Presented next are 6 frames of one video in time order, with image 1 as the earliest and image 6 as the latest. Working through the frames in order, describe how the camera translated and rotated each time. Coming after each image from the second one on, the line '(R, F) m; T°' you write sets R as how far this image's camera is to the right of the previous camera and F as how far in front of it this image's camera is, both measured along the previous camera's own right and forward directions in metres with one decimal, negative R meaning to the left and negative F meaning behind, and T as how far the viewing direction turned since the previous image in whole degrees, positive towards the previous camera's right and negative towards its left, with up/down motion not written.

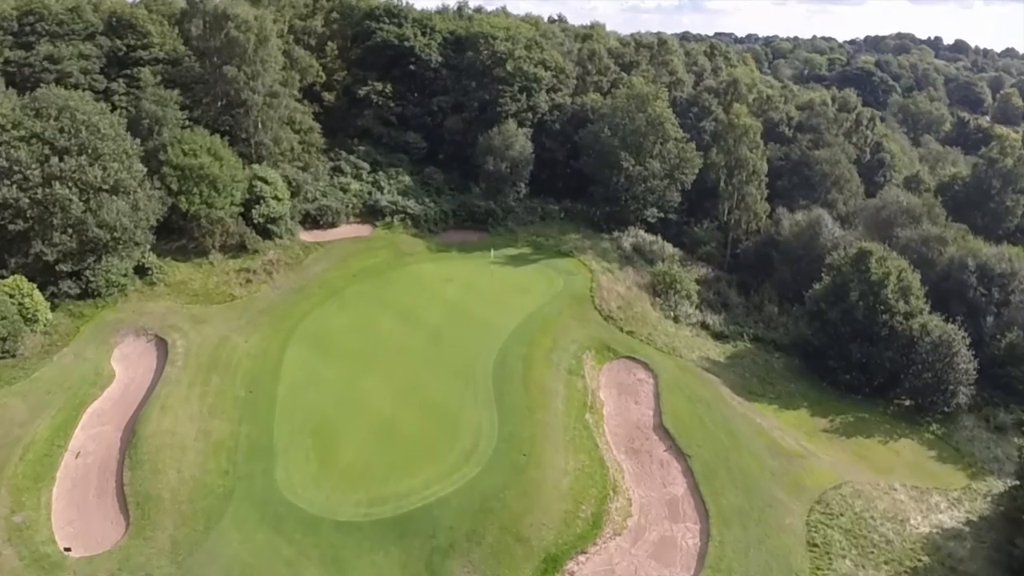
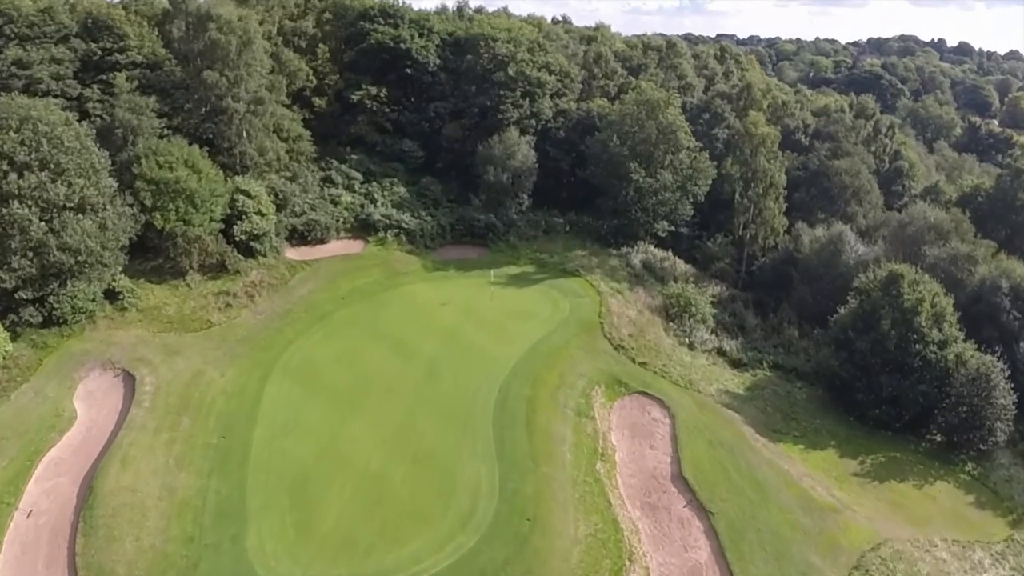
(-0.1, +3.1) m; 0°
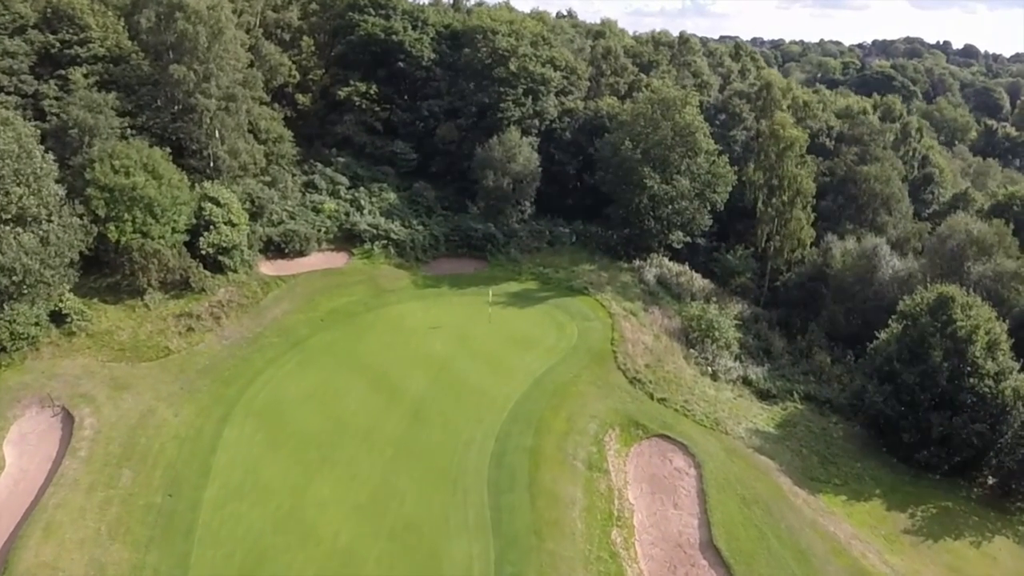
(0.0, +4.3) m; 0°
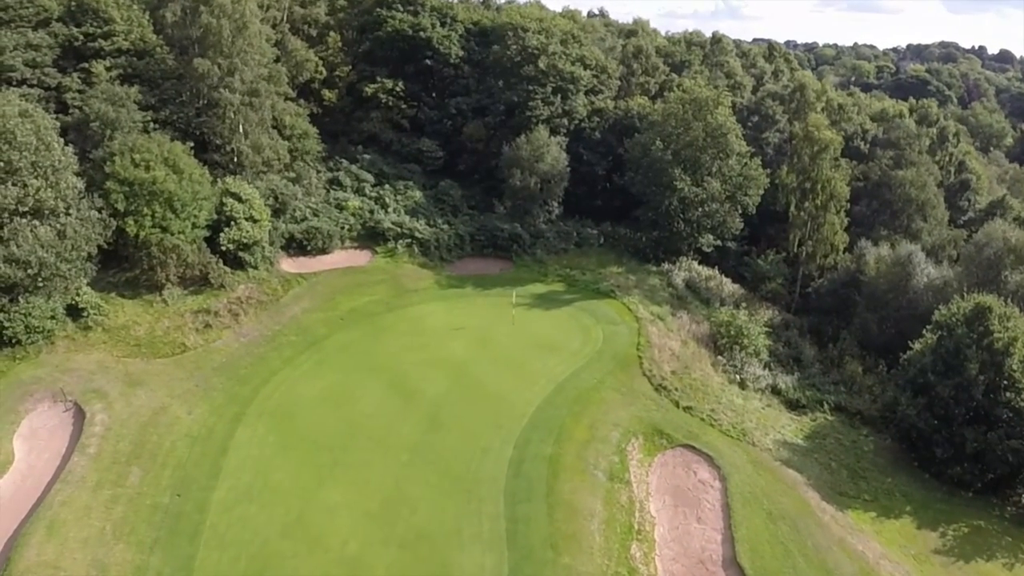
(+0.2, +0.8) m; -2°
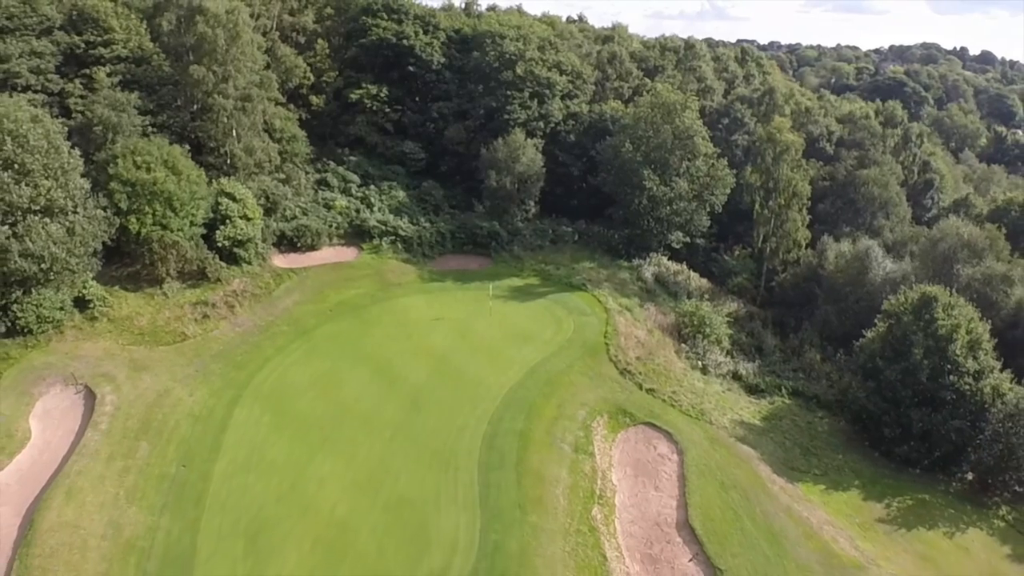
(+0.6, -2.4) m; +1°
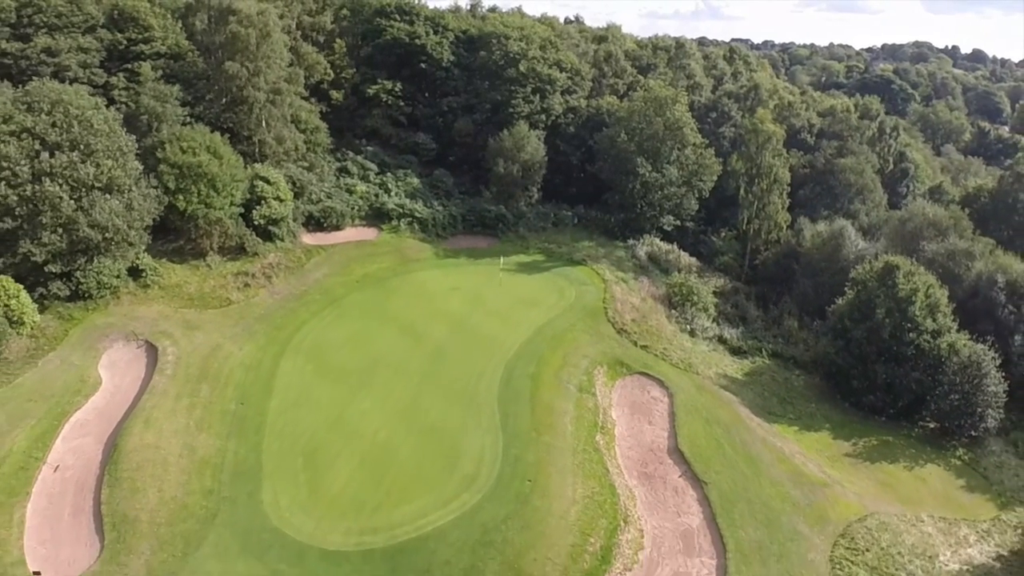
(-0.8, -4.0) m; +1°
